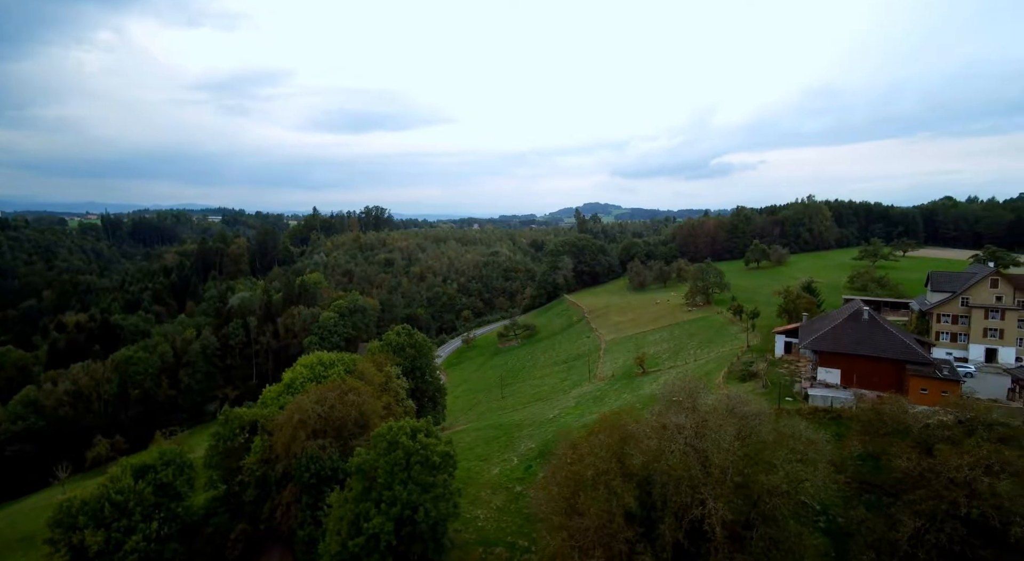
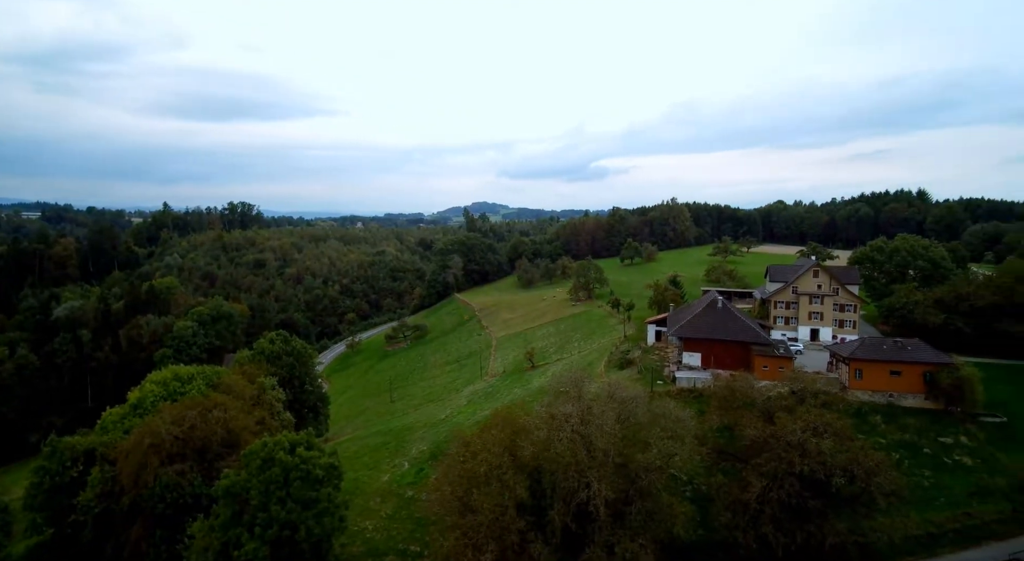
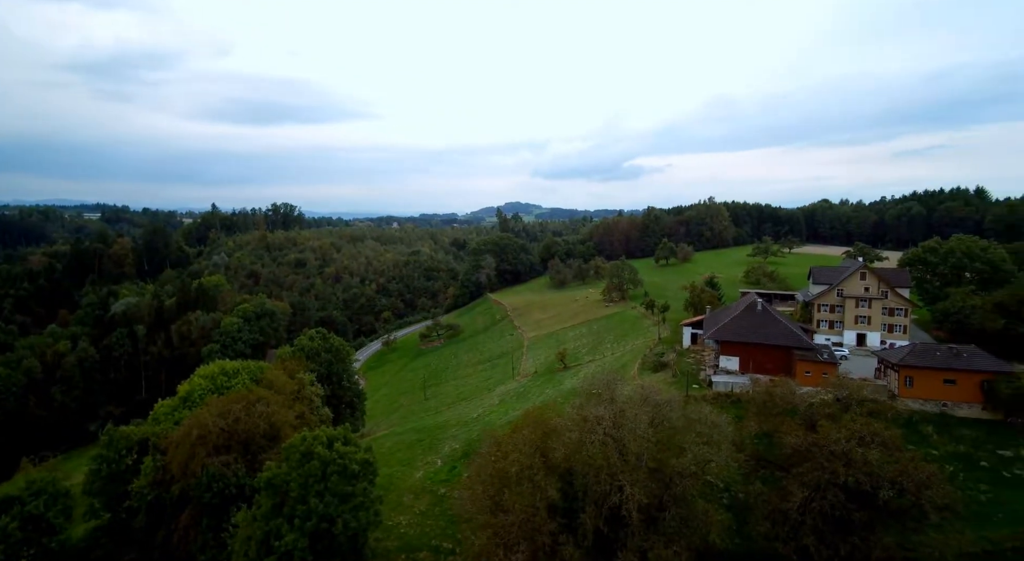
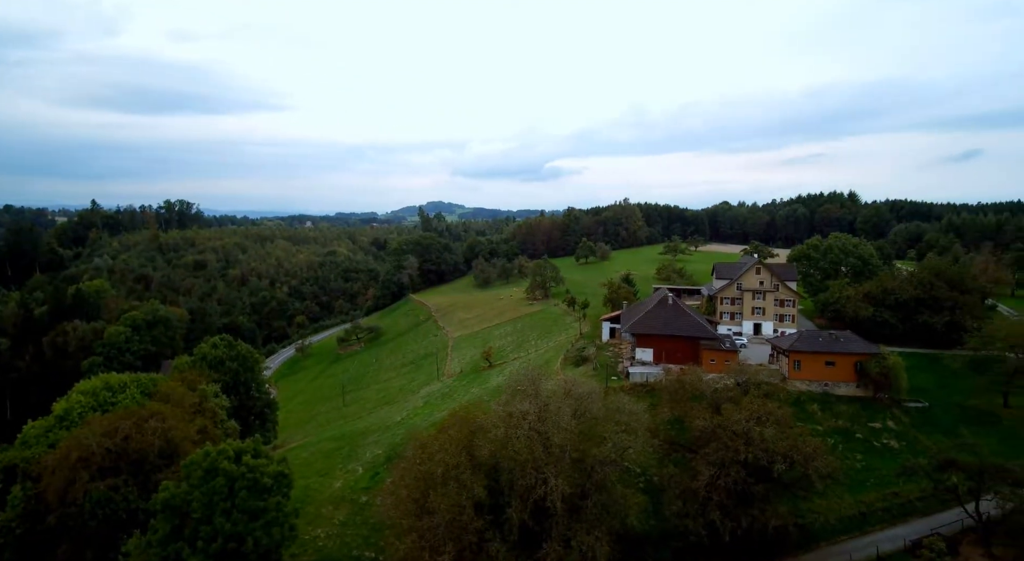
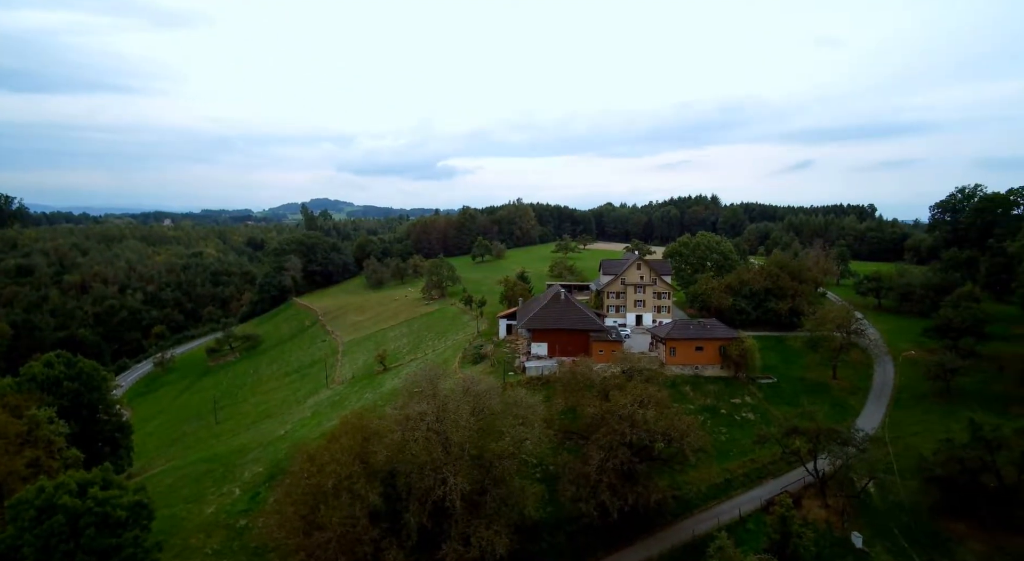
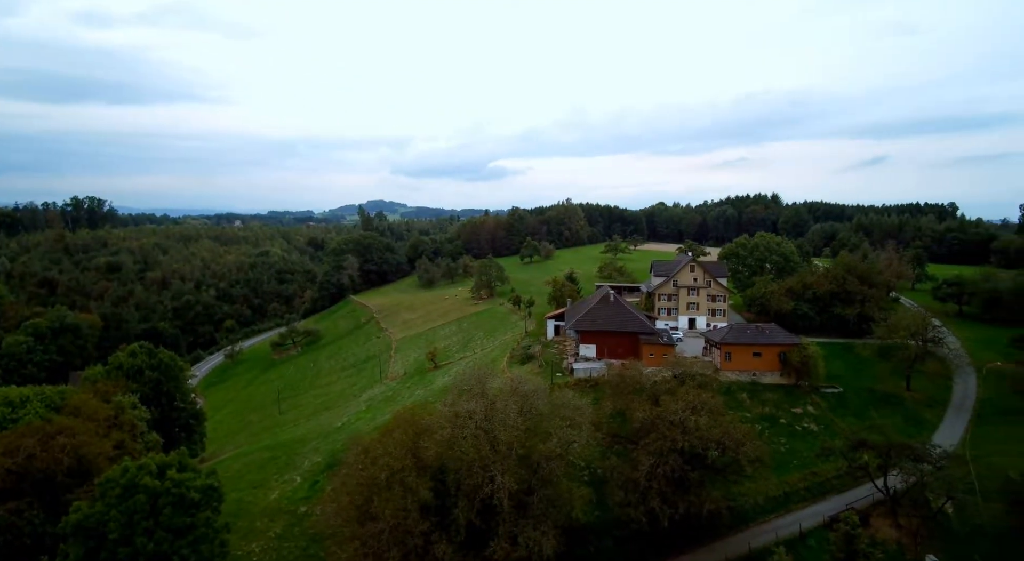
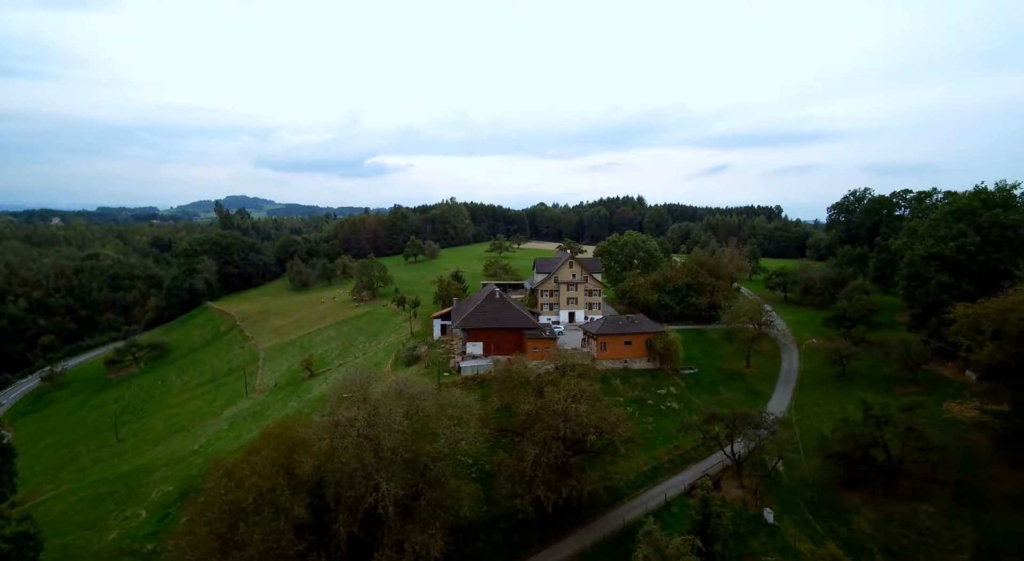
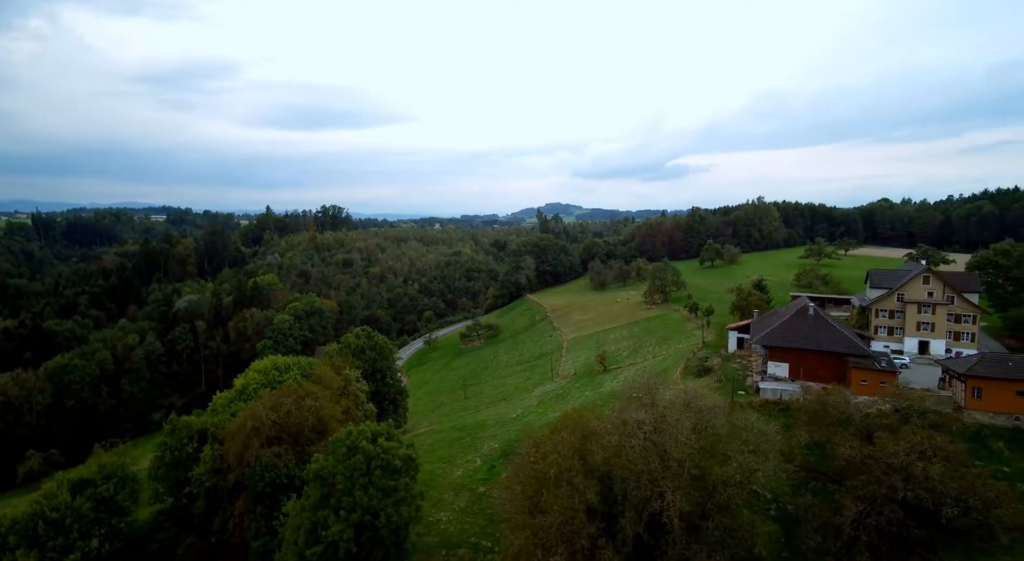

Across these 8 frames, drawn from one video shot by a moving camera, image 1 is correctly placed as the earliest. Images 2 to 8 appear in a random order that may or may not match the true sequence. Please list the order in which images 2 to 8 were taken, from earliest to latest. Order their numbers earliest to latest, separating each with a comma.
8, 3, 2, 4, 6, 5, 7
